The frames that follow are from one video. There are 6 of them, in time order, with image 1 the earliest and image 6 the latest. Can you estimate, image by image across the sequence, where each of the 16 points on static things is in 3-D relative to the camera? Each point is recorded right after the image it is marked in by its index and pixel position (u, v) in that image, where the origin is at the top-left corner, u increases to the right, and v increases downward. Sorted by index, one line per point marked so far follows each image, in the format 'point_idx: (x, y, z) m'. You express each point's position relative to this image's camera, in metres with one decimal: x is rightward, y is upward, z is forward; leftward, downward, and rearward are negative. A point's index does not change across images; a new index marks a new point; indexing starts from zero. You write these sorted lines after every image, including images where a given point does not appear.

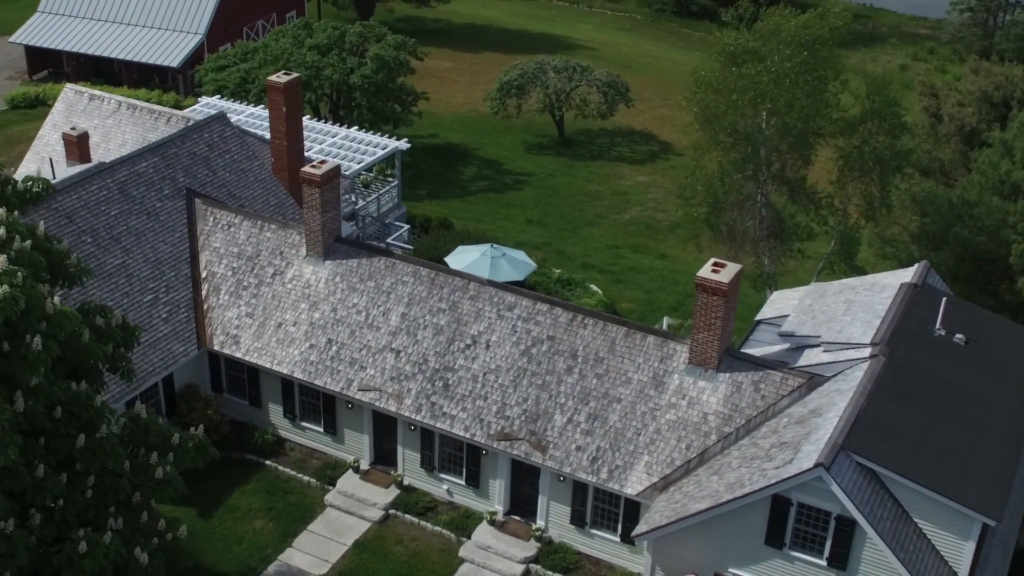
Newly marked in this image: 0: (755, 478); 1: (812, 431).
0: (+4.2, -3.3, +19.4) m
1: (+5.3, -2.5, +19.7) m
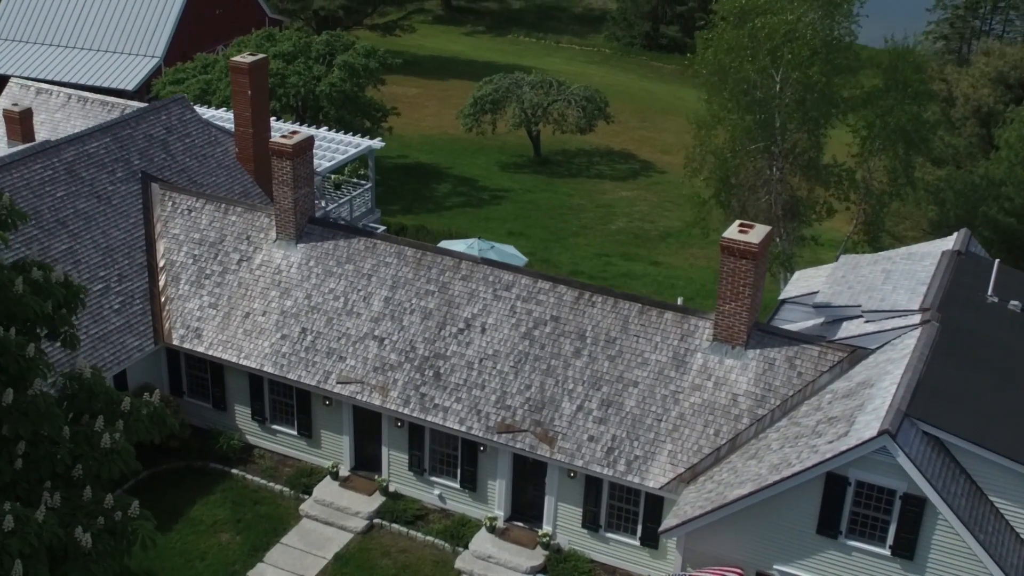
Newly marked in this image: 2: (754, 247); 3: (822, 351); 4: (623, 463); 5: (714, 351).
0: (+4.4, -2.5, +16.8) m
1: (+5.4, -1.7, +17.2) m
2: (+4.1, +0.7, +18.9) m
3: (+5.3, -1.1, +19.3) m
4: (+1.9, -3.0, +19.5) m
5: (+3.6, -1.1, +19.9) m
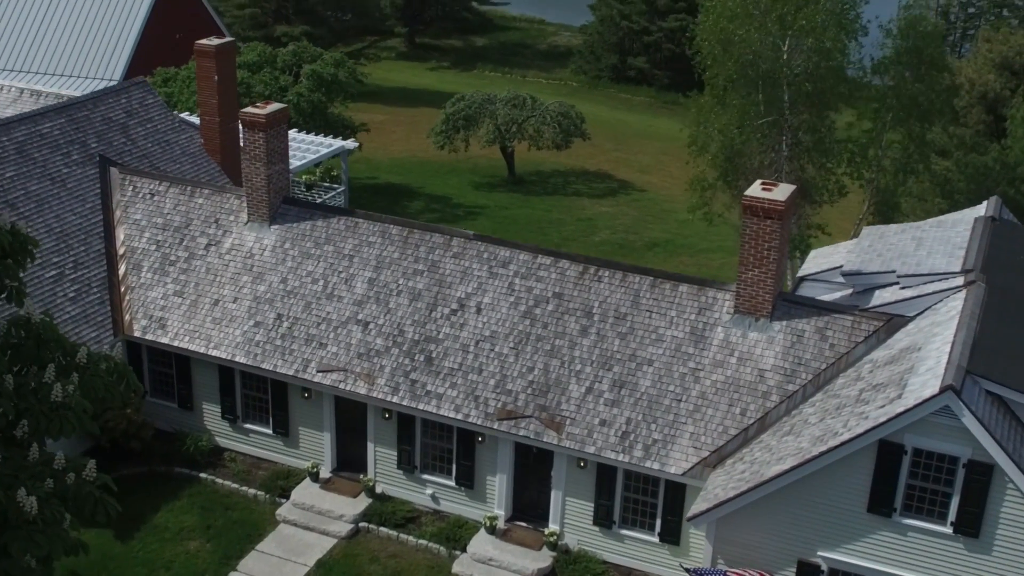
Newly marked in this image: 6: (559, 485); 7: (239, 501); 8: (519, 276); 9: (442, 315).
0: (+4.6, -1.8, +15.0) m
1: (+5.5, -1.1, +15.4) m
2: (+4.1, +1.3, +17.2) m
3: (+5.4, -0.5, +17.6) m
4: (+2.0, -2.5, +17.6) m
5: (+3.6, -0.6, +18.1) m
6: (+0.8, -3.2, +18.4) m
7: (-4.9, -3.8, +20.0) m
8: (+0.1, +0.2, +19.5) m
9: (-1.2, -0.5, +19.6) m
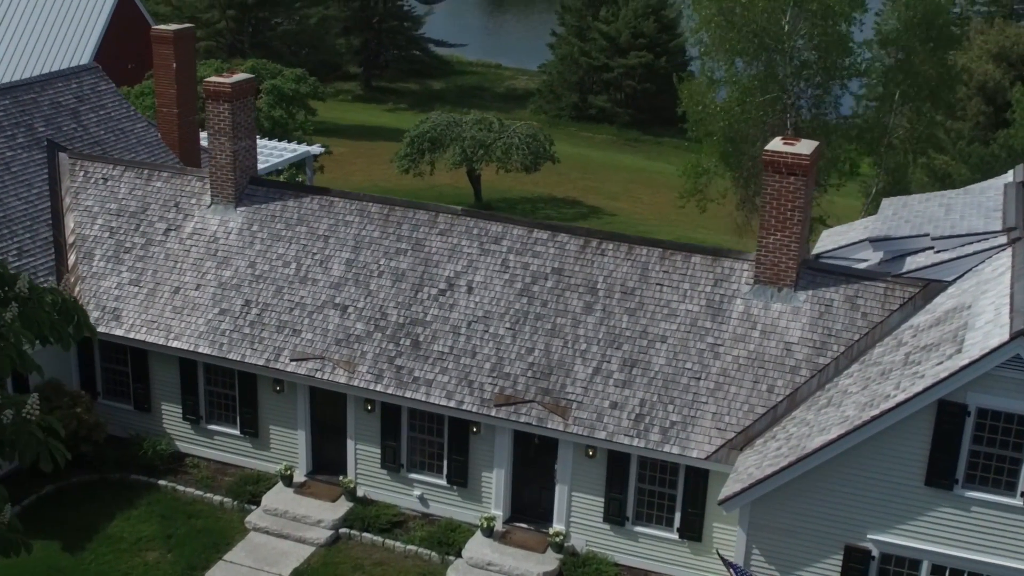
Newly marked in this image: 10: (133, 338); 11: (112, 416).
0: (+4.7, -1.1, +13.3) m
1: (+5.6, -0.4, +13.8) m
2: (+4.1, +1.8, +15.7) m
3: (+5.4, 0.0, +16.0) m
4: (+2.0, -2.0, +15.8) m
5: (+3.6, -0.1, +16.5) m
6: (+0.8, -2.8, +16.5) m
7: (-4.9, -3.5, +17.8) m
8: (0.0, +0.6, +17.8) m
9: (-1.3, -0.1, +17.7) m
10: (-6.2, -0.8, +18.5) m
11: (-6.9, -2.2, +19.4) m
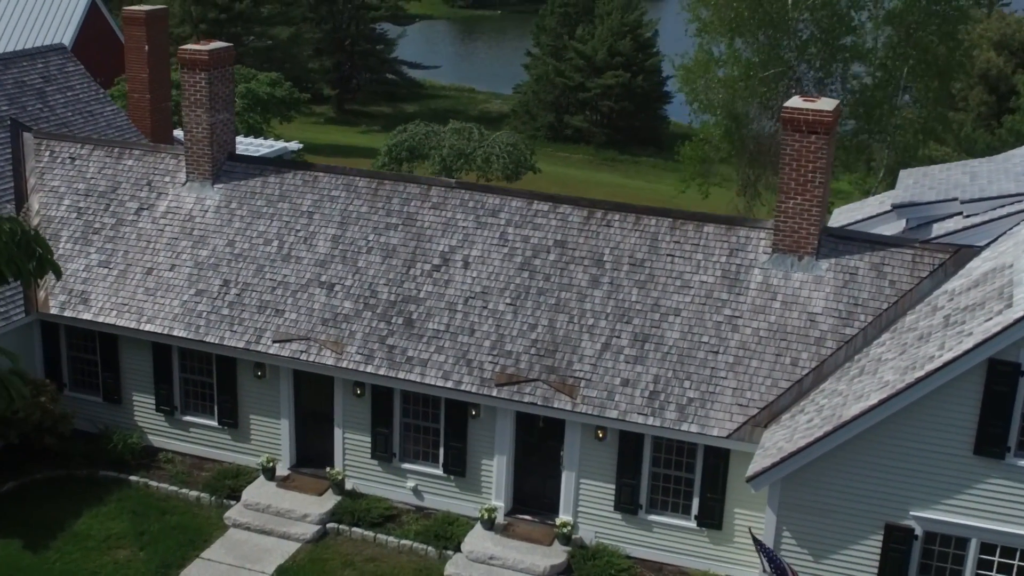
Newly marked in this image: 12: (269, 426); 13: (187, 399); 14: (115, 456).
0: (+4.8, -0.6, +12.2) m
1: (+5.7, +0.1, +12.8) m
2: (+4.1, +2.3, +14.7) m
3: (+5.4, +0.5, +15.0) m
4: (+2.1, -1.6, +14.6) m
5: (+3.6, +0.3, +15.4) m
6: (+0.8, -2.4, +15.3) m
7: (-4.9, -3.2, +16.4) m
8: (0.0, +0.9, +16.6) m
9: (-1.3, +0.2, +16.5) m
10: (-6.2, -0.5, +17.1) m
11: (-6.9, -1.9, +17.9) m
12: (-3.7, -2.1, +16.9) m
13: (-5.0, -1.7, +17.4) m
14: (-6.1, -2.6, +17.1) m
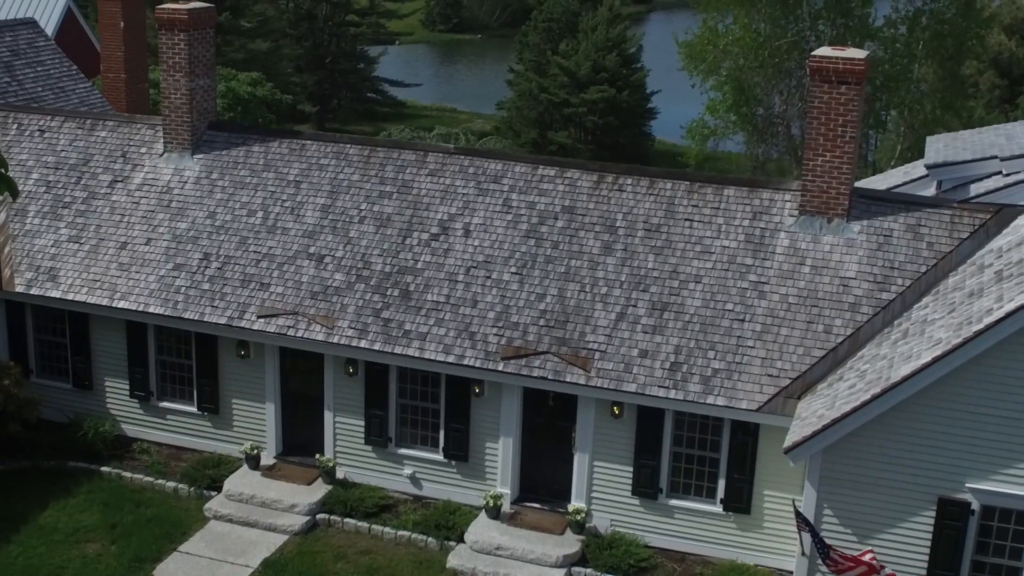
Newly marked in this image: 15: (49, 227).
0: (+4.9, -0.1, +11.1) m
1: (+5.9, +0.6, +11.7) m
2: (+4.2, +2.7, +13.6) m
3: (+5.5, +0.9, +13.9) m
4: (+2.2, -1.1, +13.4) m
5: (+3.7, +0.8, +14.3) m
6: (+0.9, -2.0, +14.0) m
7: (-4.8, -2.8, +15.0) m
8: (+0.1, +1.3, +15.4) m
9: (-1.3, +0.6, +15.3) m
10: (-6.2, -0.2, +15.8) m
11: (-6.9, -1.6, +16.6) m
12: (-3.6, -1.7, +15.6) m
13: (-5.0, -1.4, +16.1) m
14: (-6.0, -2.2, +15.7) m
15: (-6.9, +0.9, +16.8) m
